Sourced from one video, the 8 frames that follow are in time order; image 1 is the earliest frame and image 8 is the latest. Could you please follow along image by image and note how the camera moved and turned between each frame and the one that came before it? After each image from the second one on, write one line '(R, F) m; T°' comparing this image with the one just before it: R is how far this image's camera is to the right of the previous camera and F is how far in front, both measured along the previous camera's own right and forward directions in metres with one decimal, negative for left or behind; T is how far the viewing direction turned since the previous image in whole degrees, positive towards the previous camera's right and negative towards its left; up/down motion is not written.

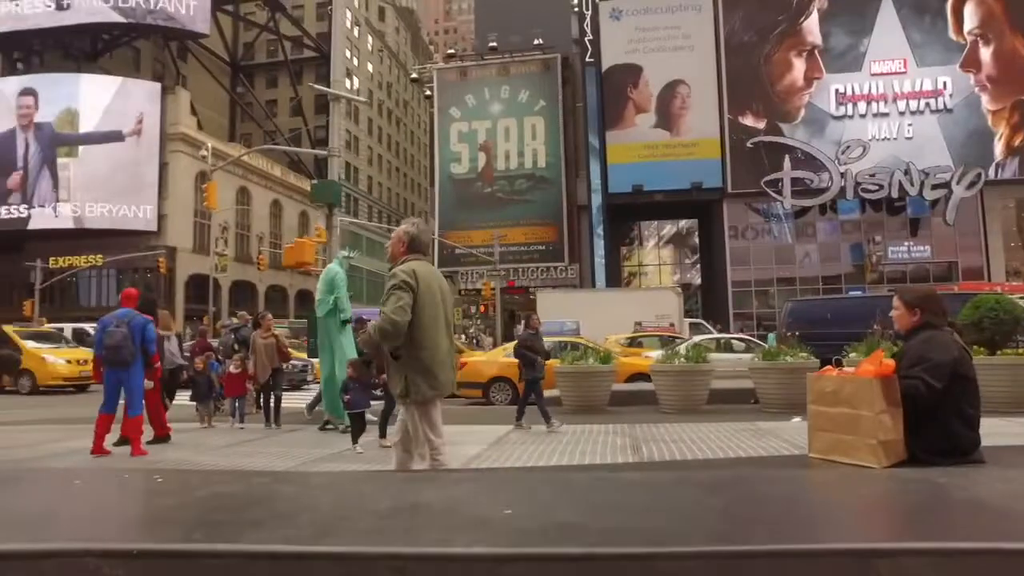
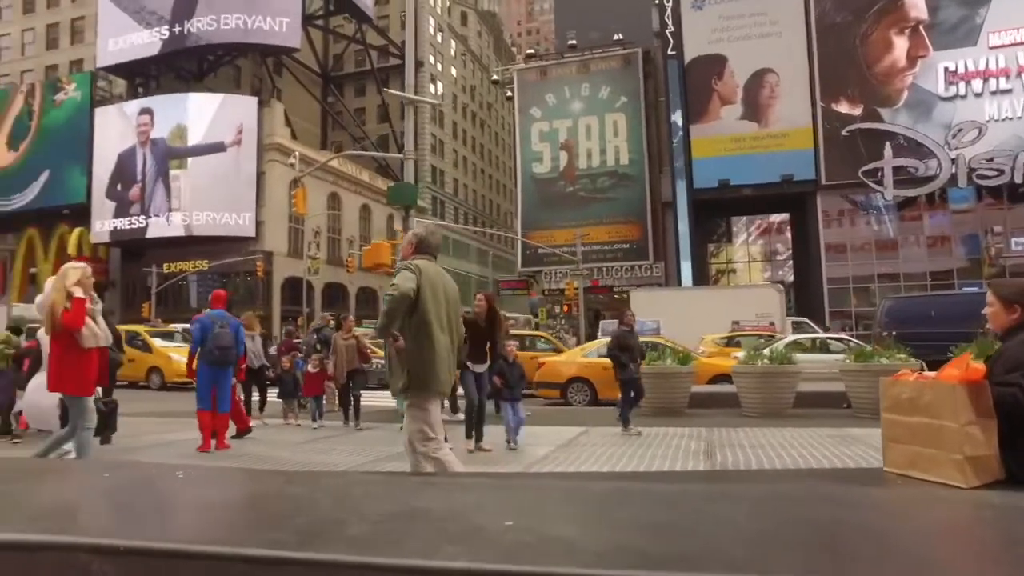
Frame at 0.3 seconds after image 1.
(+0.2, +0.1) m; -7°
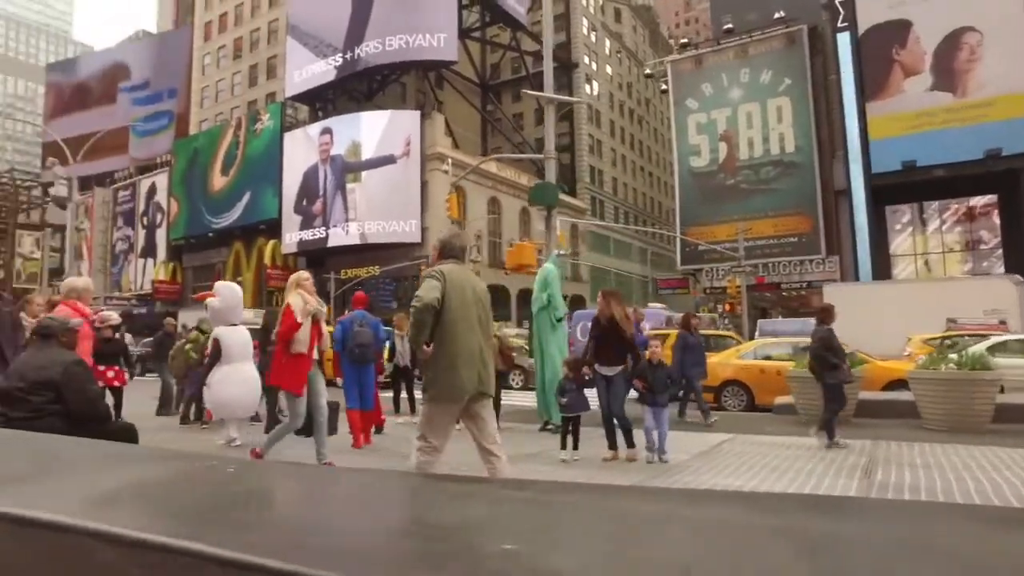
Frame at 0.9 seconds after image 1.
(+0.4, +0.2) m; -14°
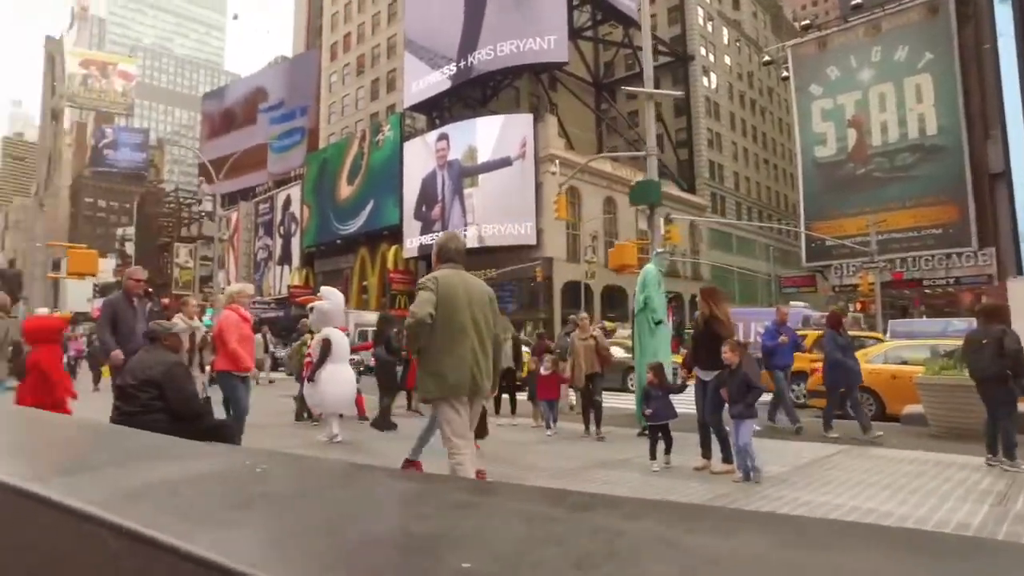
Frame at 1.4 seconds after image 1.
(+0.4, +0.1) m; -10°
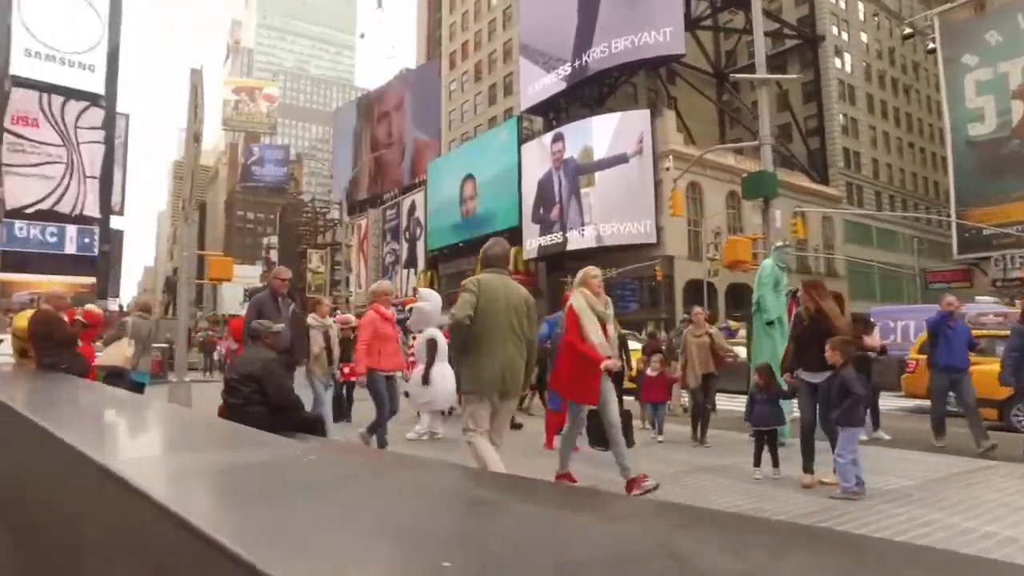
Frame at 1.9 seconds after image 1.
(+0.3, +0.1) m; -10°
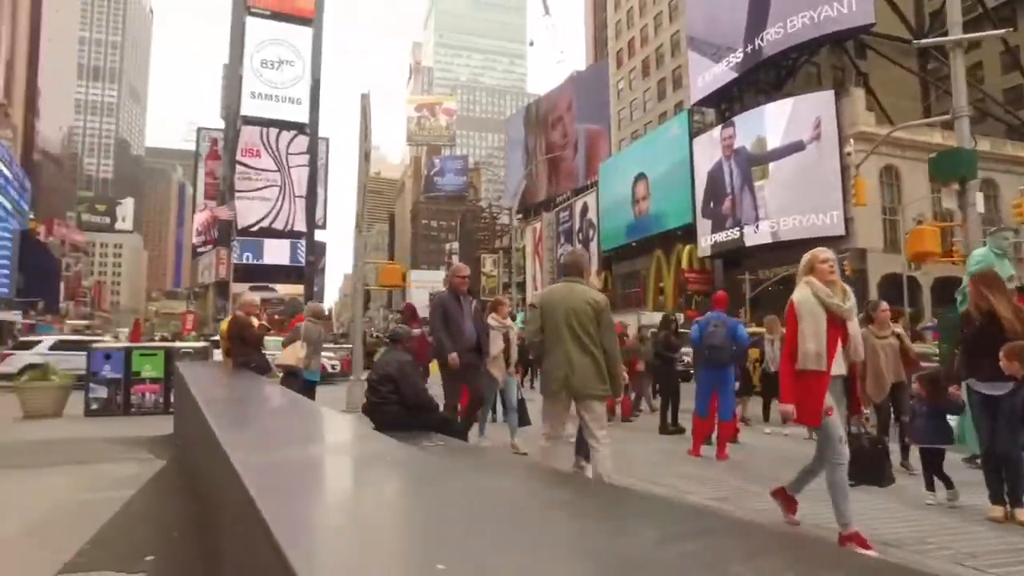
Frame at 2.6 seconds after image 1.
(+0.4, +0.1) m; -15°
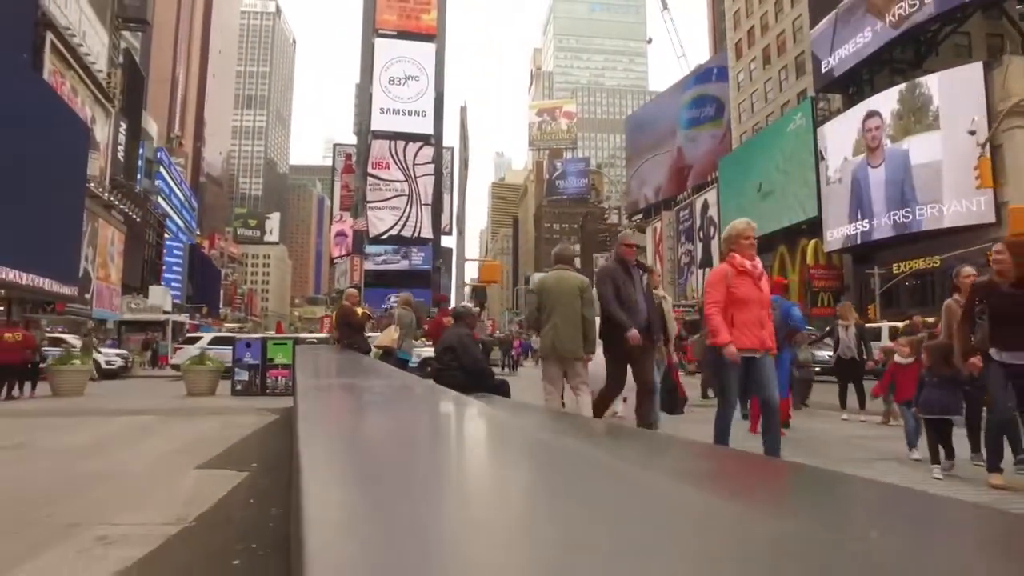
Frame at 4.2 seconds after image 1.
(+0.8, -0.9) m; -11°
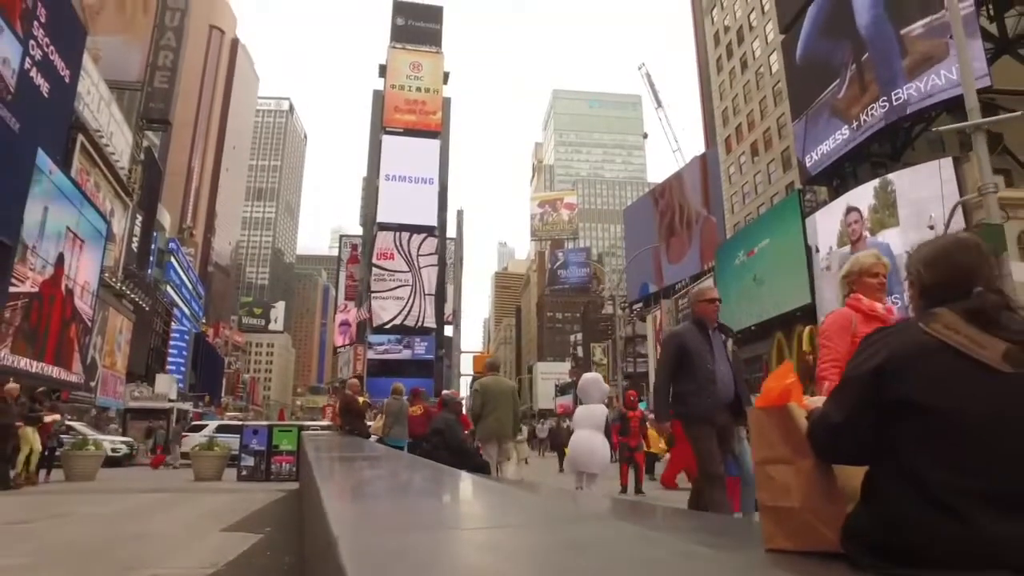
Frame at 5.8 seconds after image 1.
(+0.3, -1.1) m; 0°
